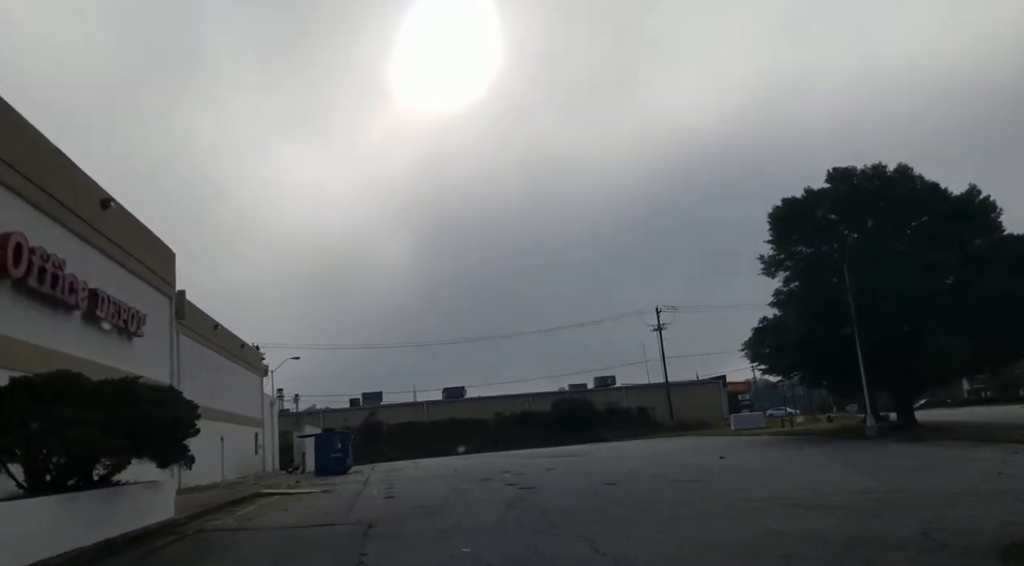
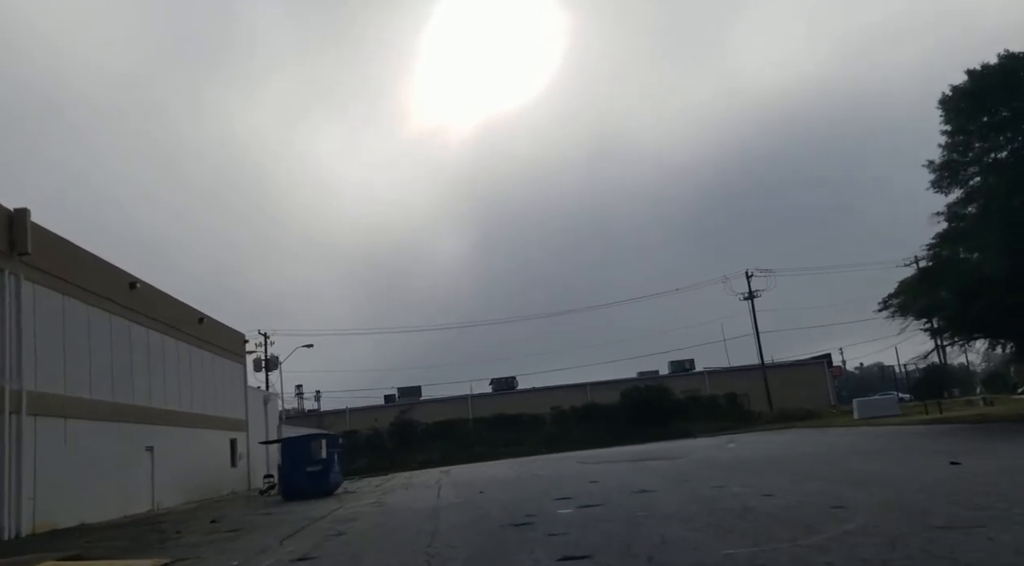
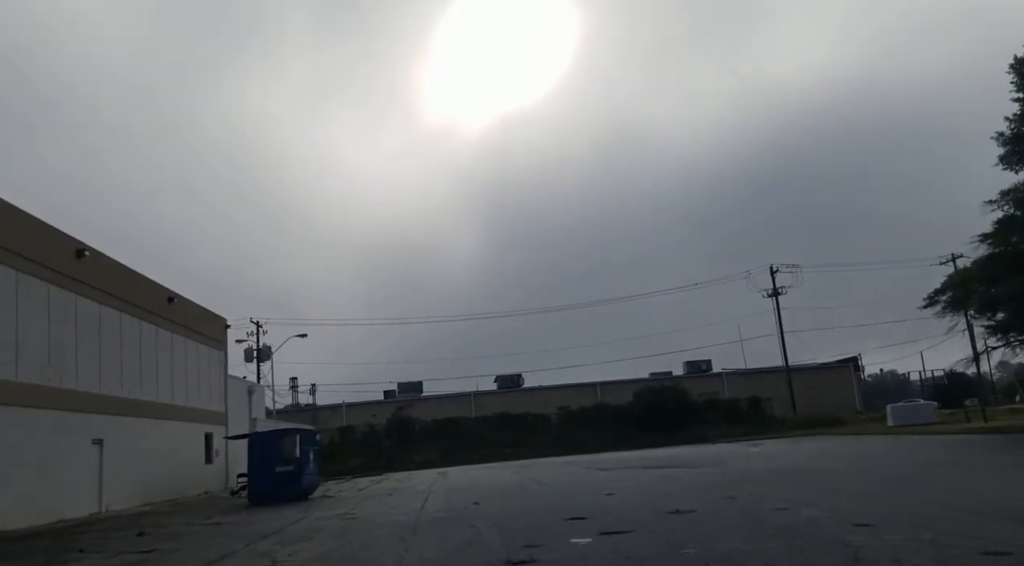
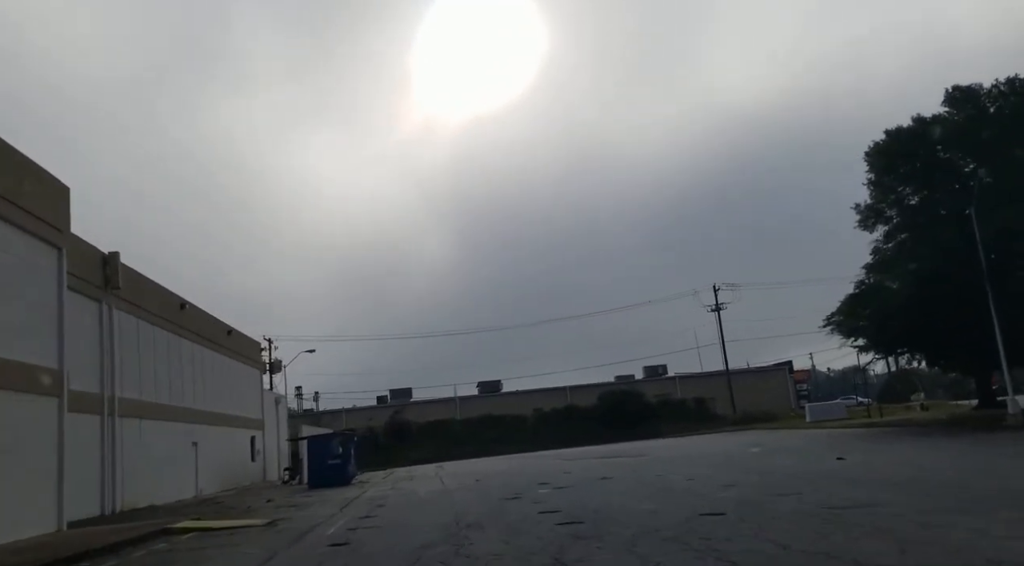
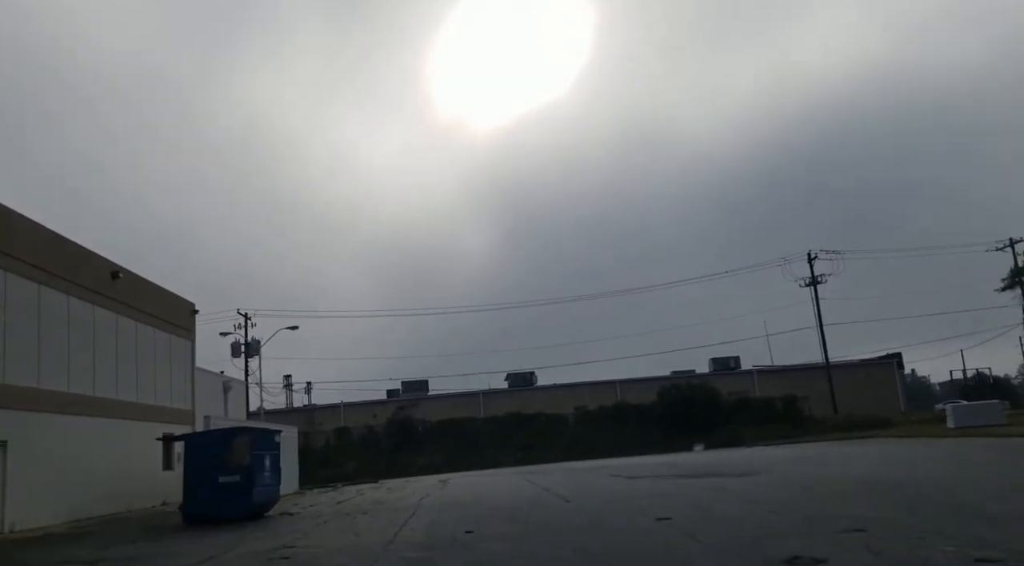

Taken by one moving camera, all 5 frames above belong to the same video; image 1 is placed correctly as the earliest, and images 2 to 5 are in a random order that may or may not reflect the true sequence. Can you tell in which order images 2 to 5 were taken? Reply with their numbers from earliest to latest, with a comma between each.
4, 2, 3, 5
